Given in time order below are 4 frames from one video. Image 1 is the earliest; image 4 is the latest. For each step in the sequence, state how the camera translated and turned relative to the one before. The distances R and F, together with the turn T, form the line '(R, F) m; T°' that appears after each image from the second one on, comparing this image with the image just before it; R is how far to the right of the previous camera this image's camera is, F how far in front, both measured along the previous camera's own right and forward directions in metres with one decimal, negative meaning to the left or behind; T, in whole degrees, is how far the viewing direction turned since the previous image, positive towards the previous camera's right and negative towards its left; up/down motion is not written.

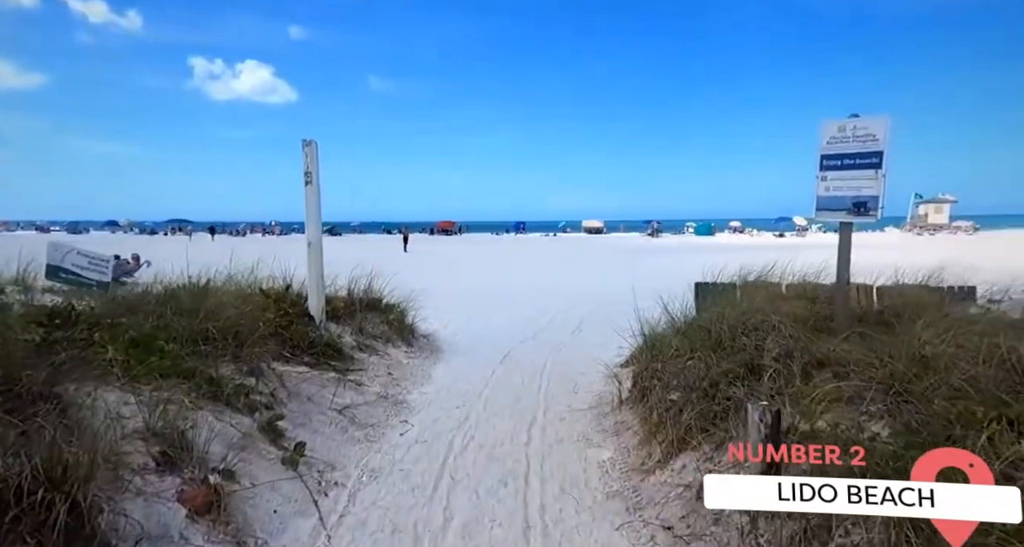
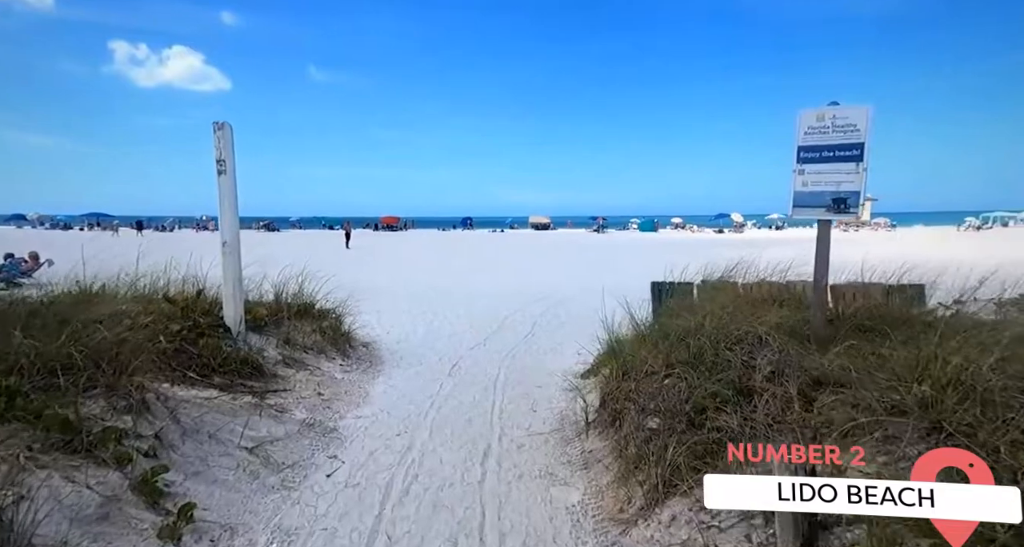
(0.0, +0.7) m; +5°
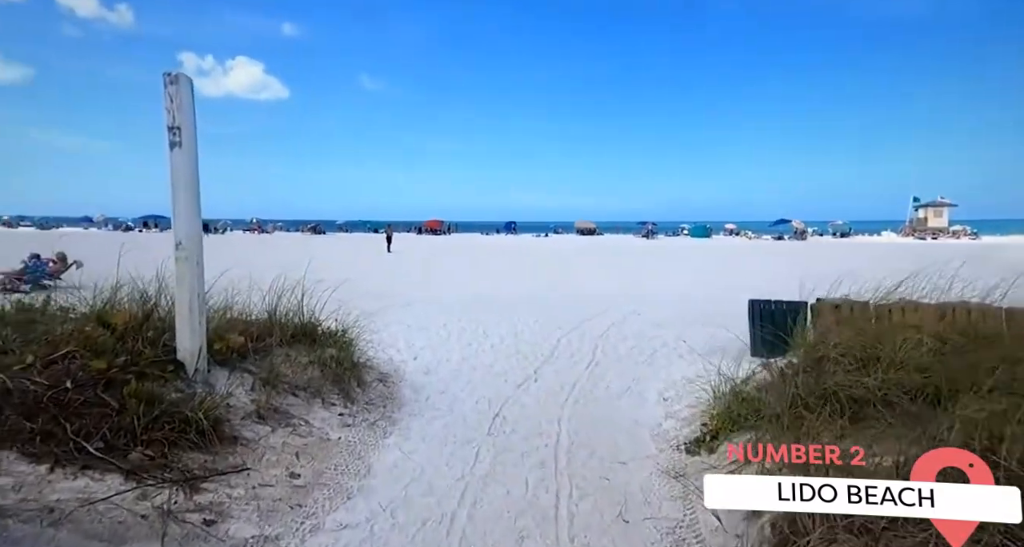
(-0.2, +1.9) m; -4°
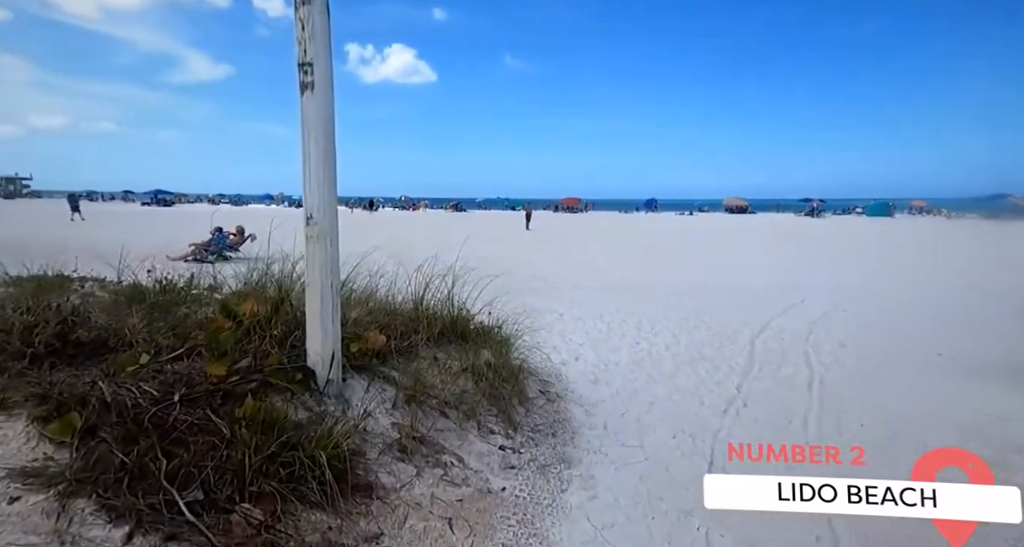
(-0.5, +1.3) m; -12°
